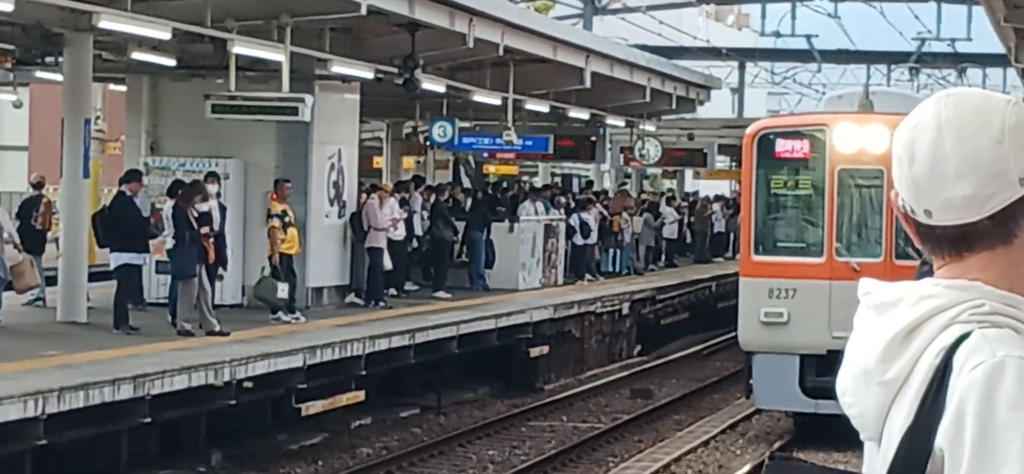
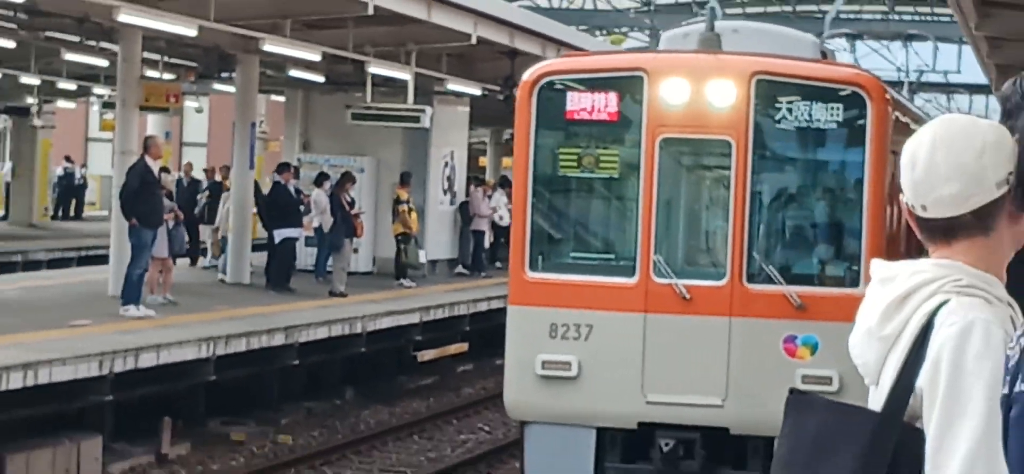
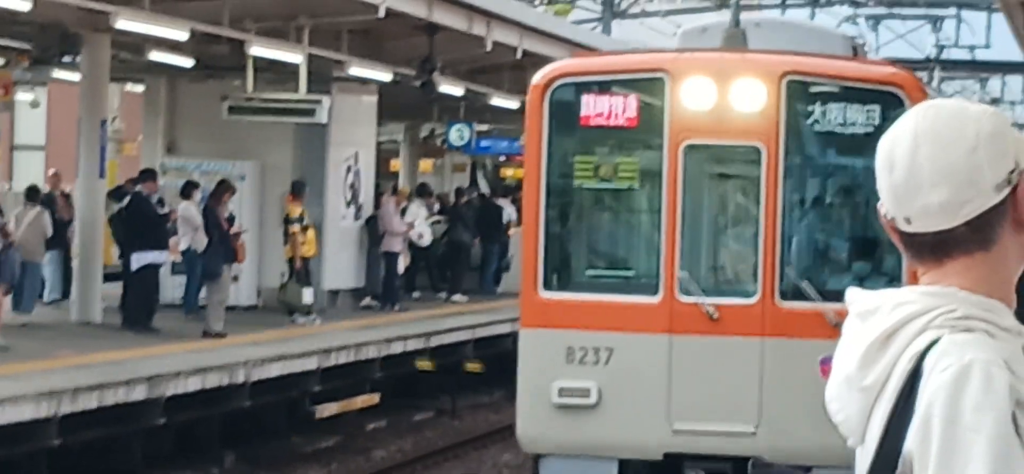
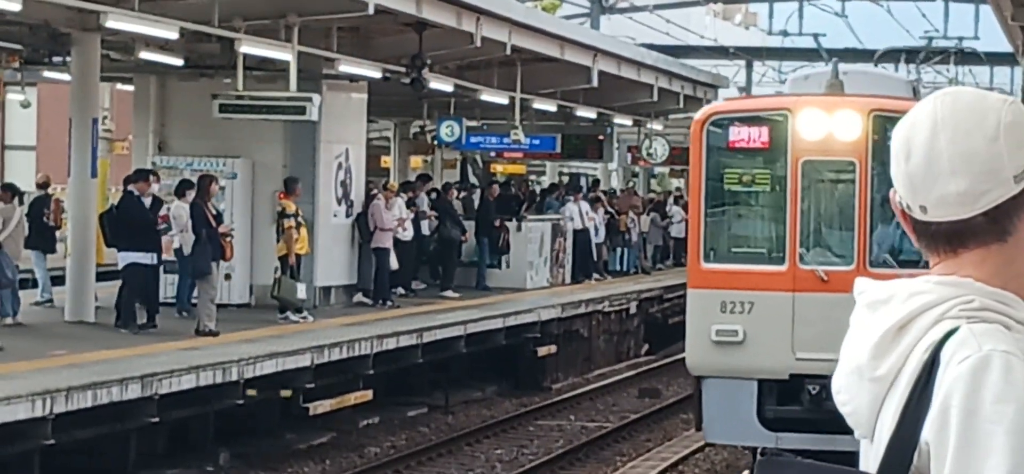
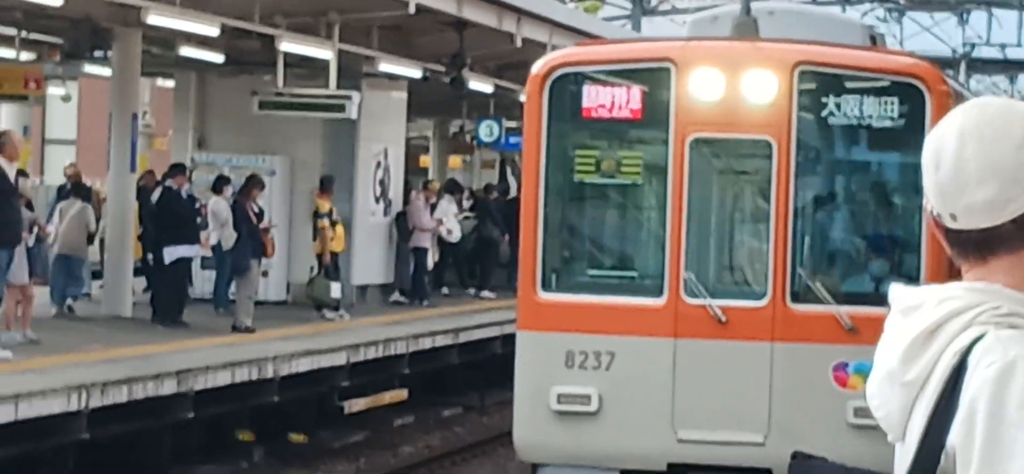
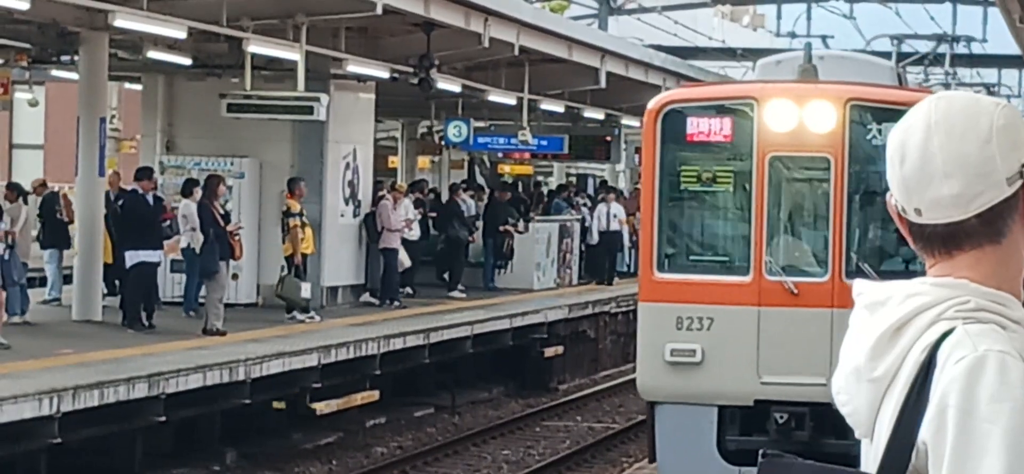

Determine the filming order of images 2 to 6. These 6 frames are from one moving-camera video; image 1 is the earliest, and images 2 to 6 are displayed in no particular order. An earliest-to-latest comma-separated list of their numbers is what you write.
4, 6, 3, 5, 2
